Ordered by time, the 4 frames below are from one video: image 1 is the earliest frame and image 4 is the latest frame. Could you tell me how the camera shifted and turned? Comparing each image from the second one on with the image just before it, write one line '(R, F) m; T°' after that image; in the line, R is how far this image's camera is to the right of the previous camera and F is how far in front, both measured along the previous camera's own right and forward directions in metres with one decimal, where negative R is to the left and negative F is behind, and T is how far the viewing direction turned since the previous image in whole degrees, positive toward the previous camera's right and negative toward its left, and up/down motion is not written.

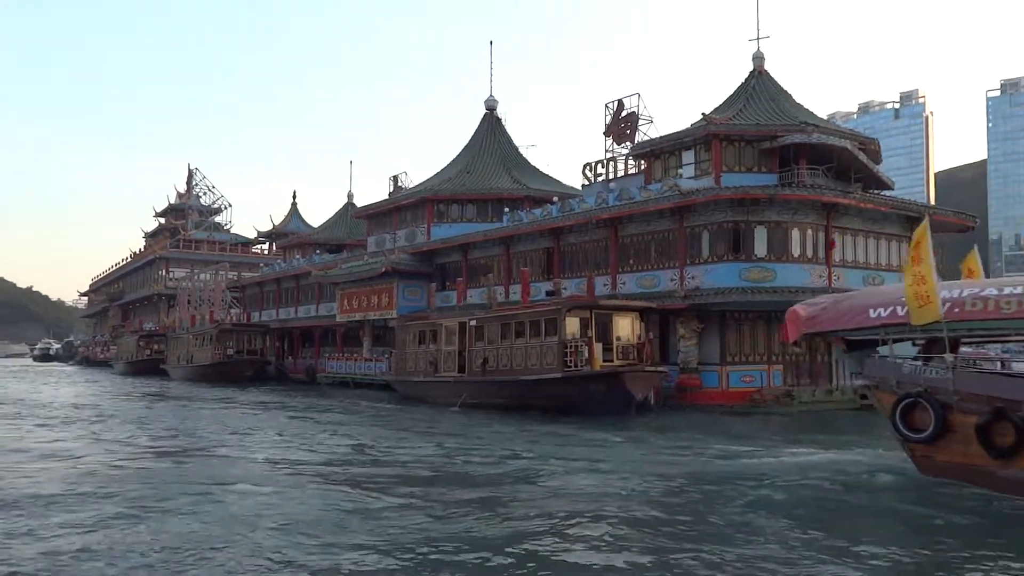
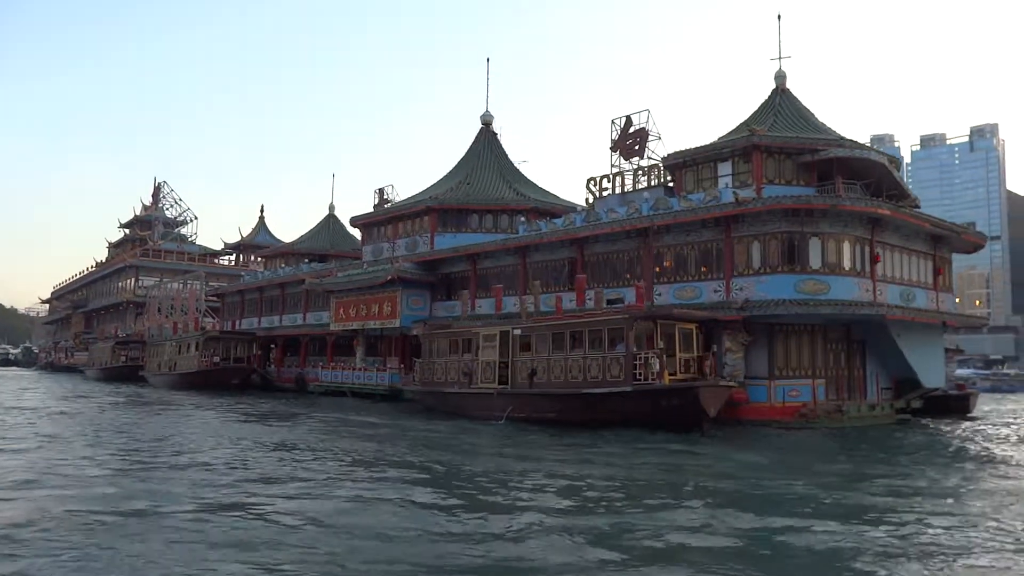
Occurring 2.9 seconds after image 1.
(-2.9, +0.9) m; +5°
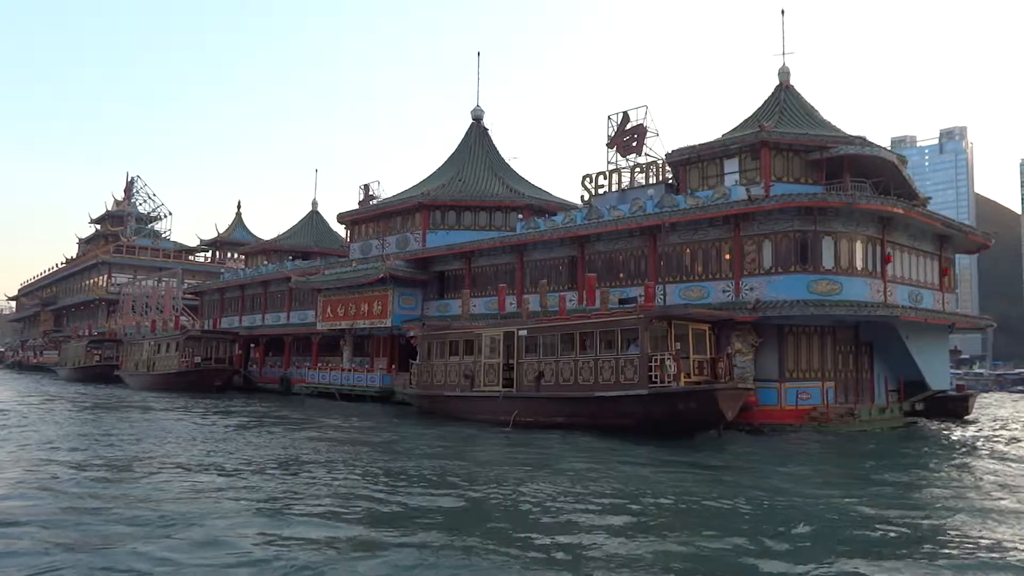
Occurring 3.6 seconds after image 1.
(-0.8, +0.7) m; +2°
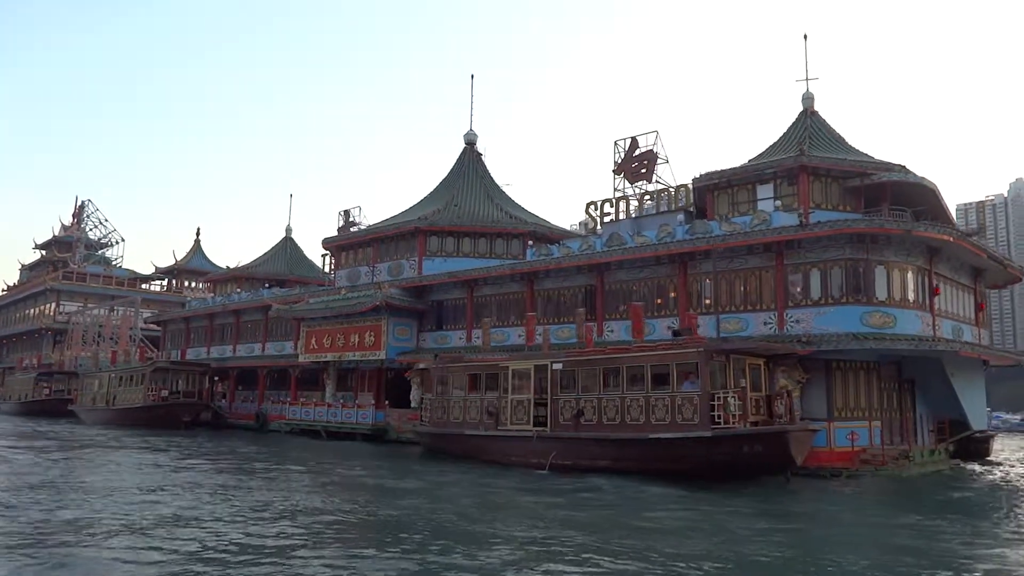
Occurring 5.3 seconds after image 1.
(-1.9, +1.8) m; +4°
